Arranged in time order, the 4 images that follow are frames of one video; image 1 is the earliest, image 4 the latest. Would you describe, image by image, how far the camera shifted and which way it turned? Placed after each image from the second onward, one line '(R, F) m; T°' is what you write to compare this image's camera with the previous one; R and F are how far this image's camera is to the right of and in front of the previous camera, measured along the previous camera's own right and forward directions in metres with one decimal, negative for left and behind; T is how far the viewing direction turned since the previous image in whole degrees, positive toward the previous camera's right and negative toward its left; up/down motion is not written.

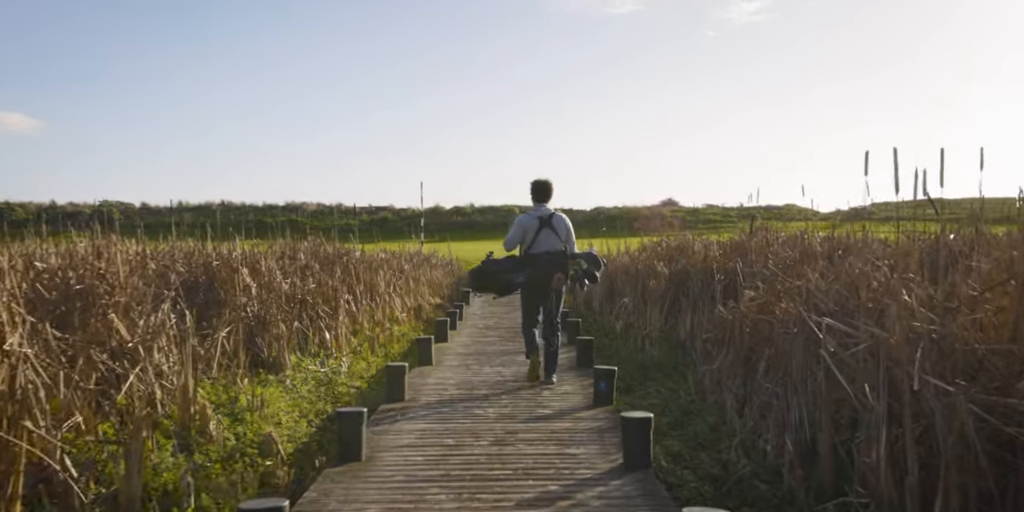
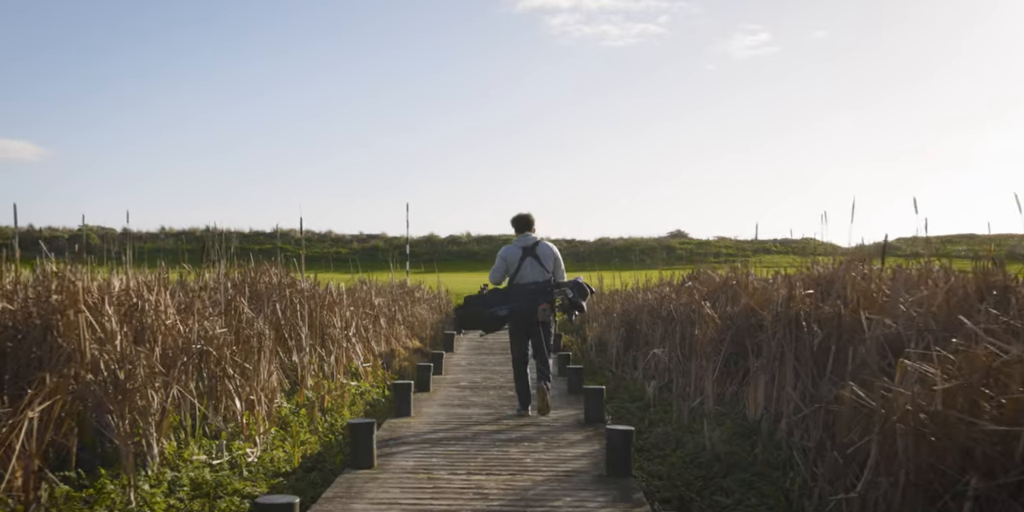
(0.0, +3.0) m; 0°
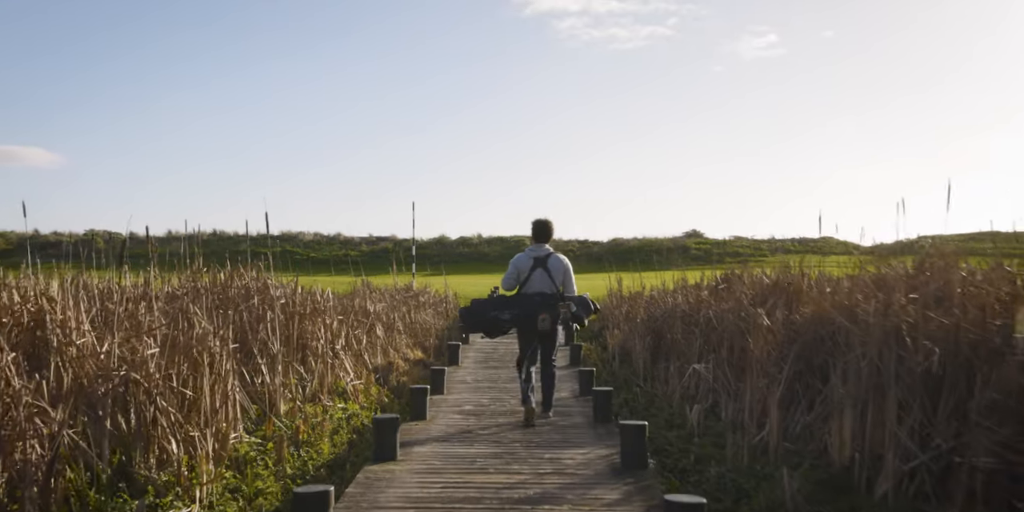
(0.0, +1.5) m; -1°
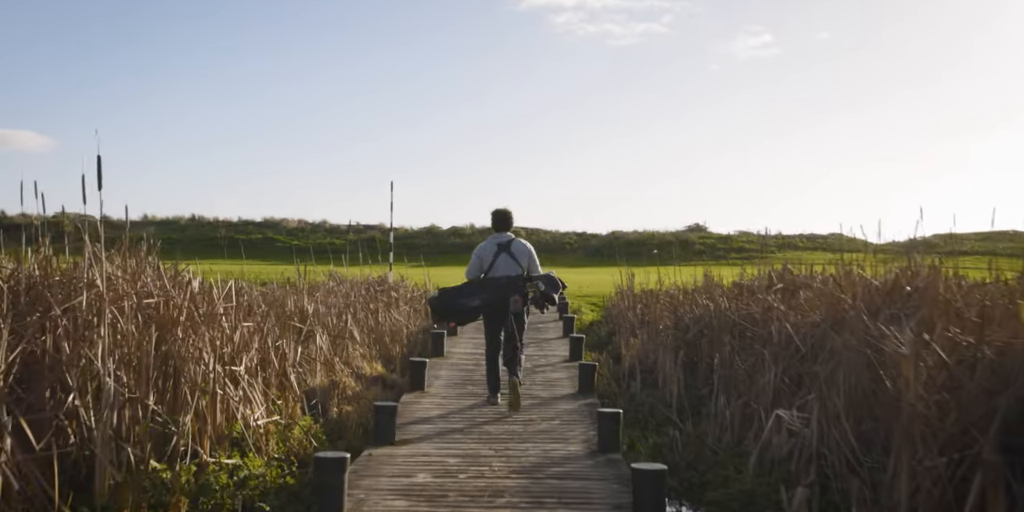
(+0.1, +2.9) m; 0°
